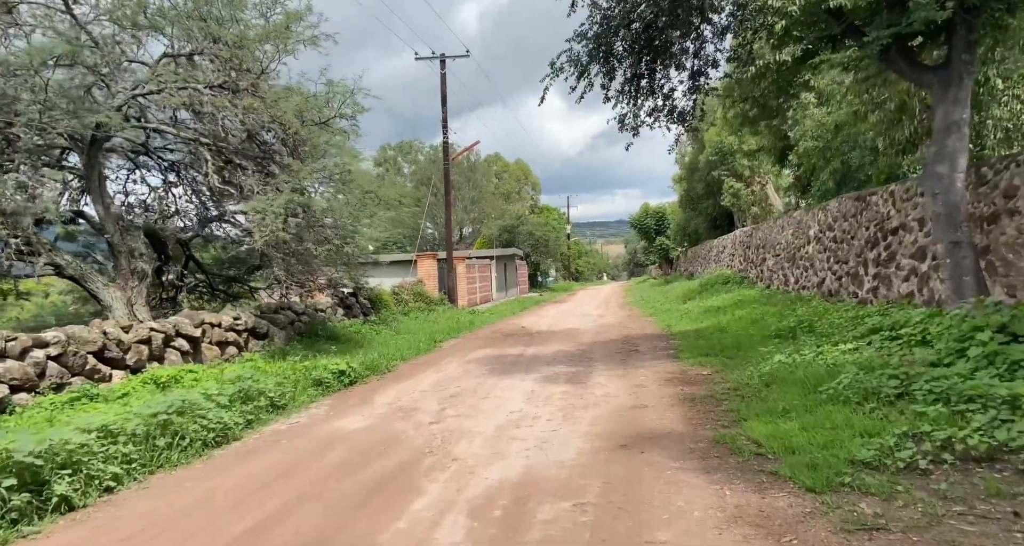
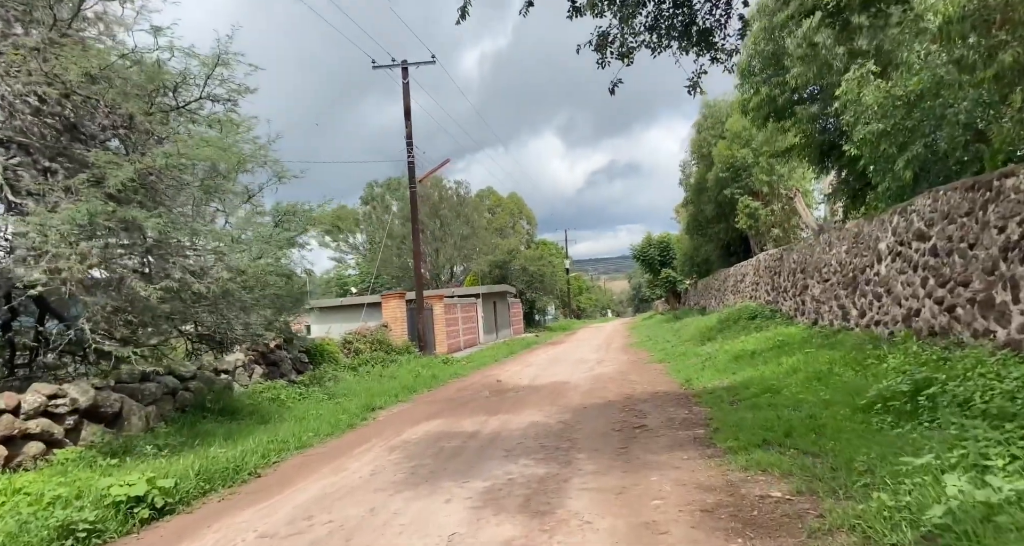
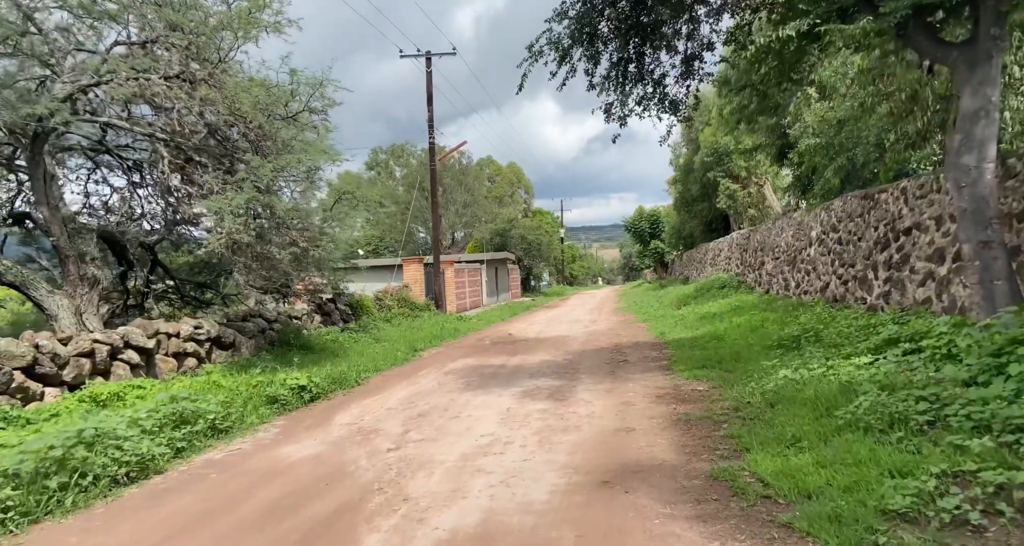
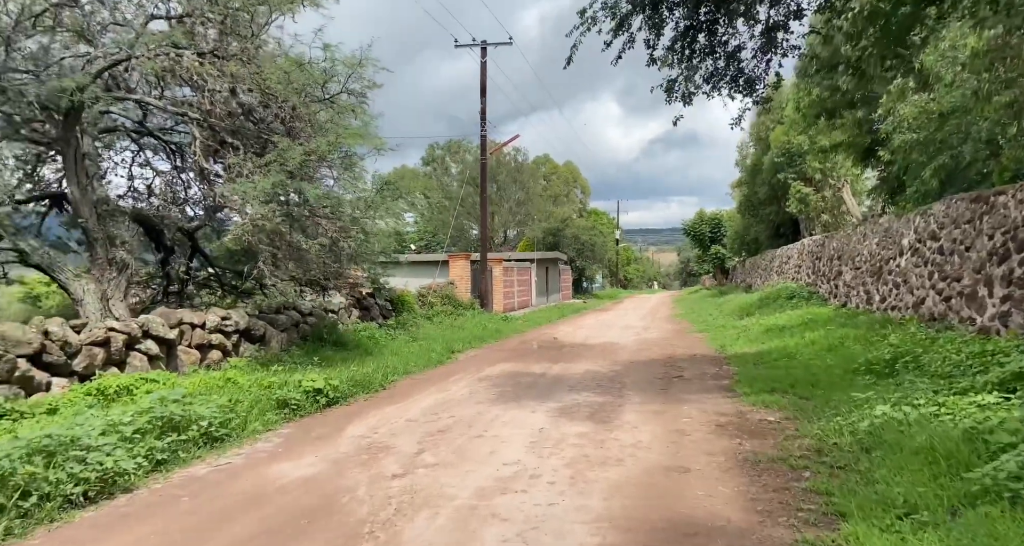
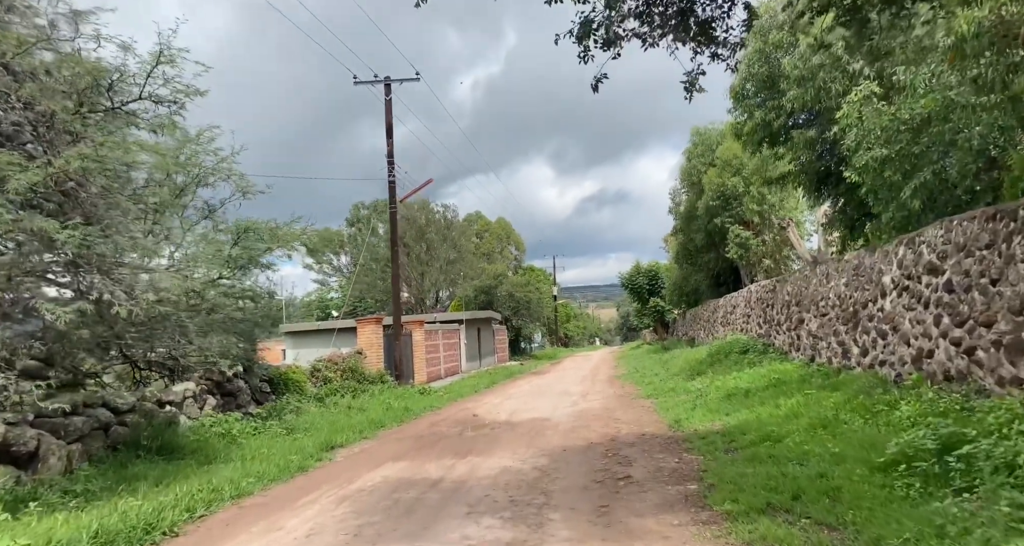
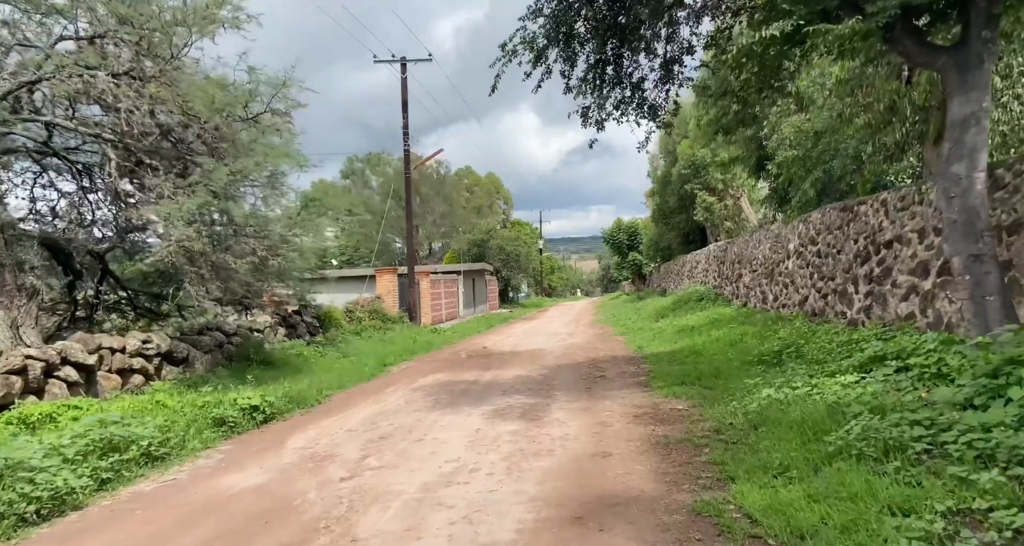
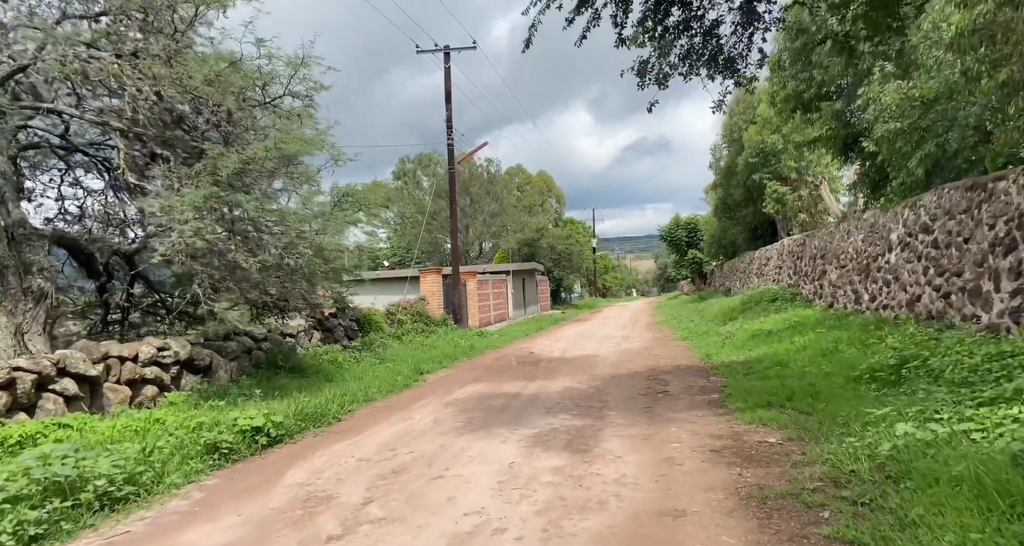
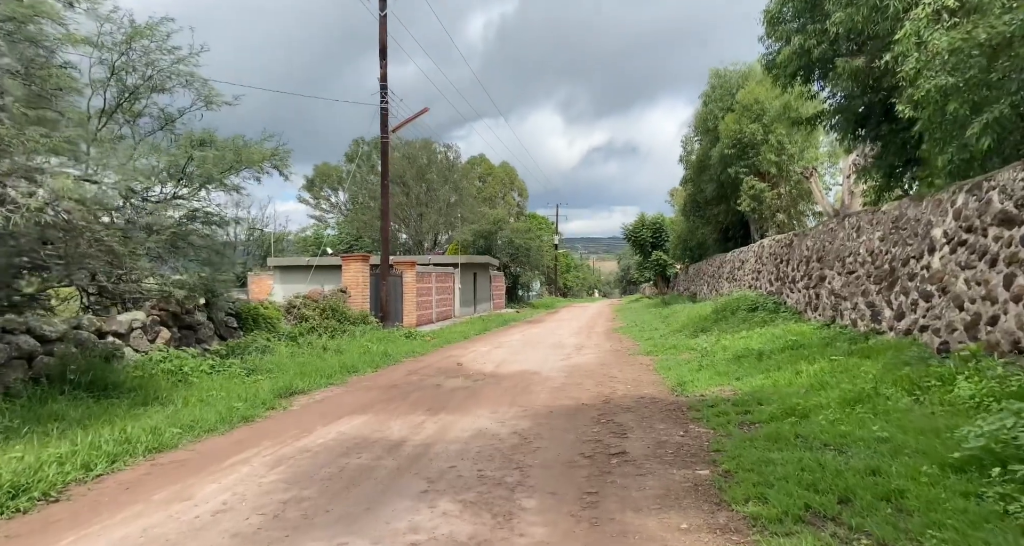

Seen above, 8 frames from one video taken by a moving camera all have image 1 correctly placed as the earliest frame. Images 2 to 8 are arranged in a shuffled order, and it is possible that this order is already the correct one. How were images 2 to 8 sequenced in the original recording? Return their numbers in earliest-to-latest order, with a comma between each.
3, 6, 4, 7, 2, 5, 8
